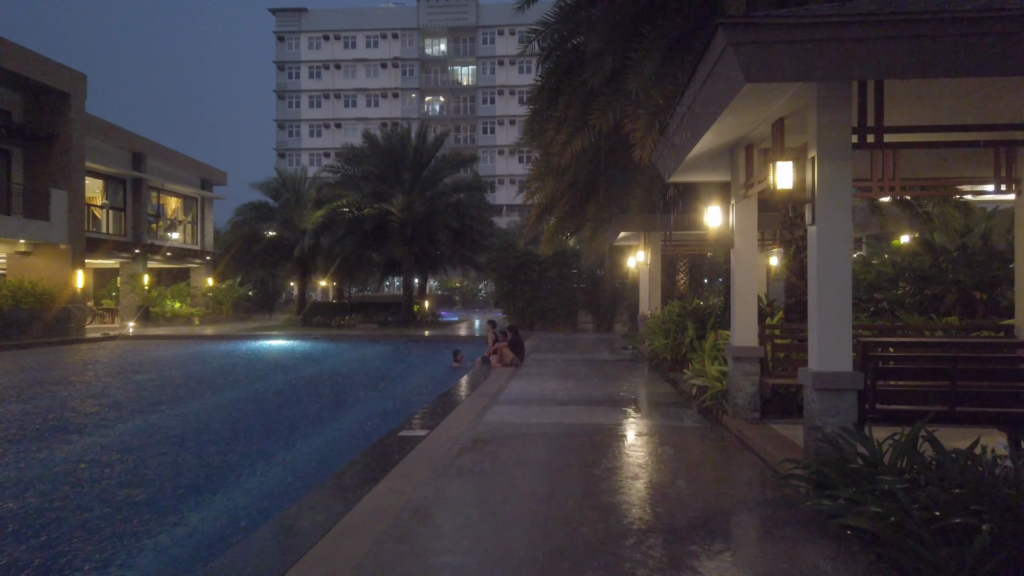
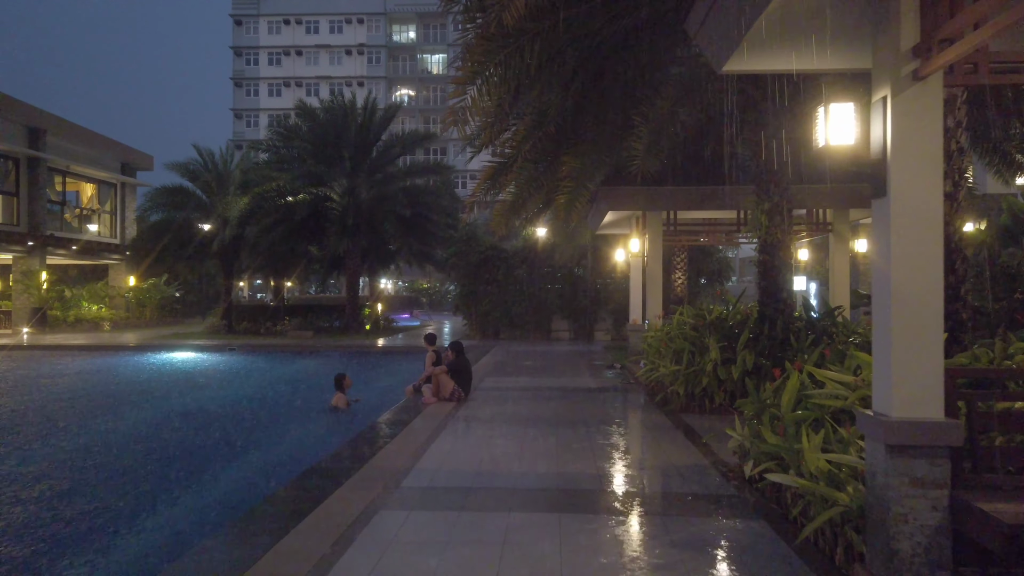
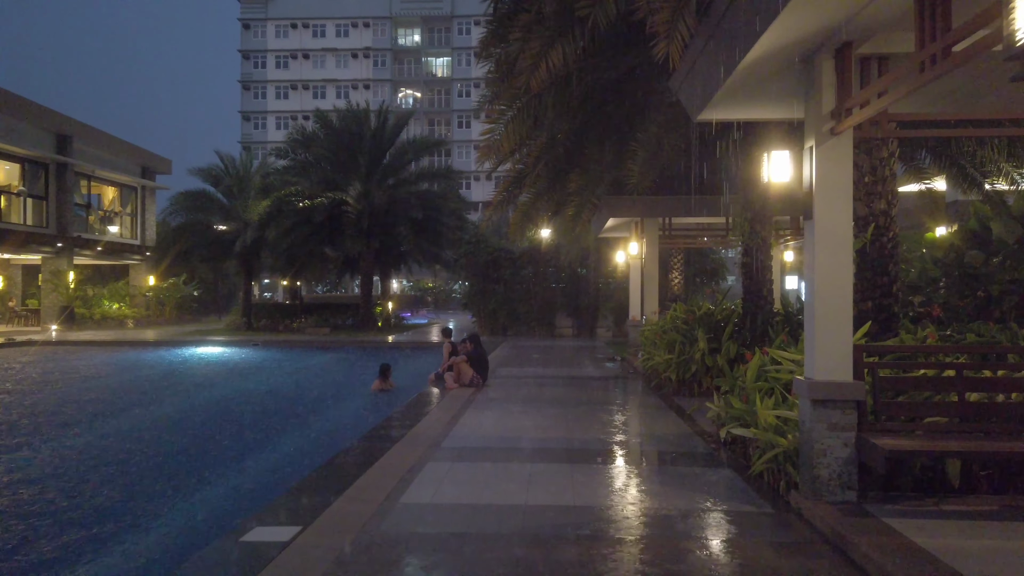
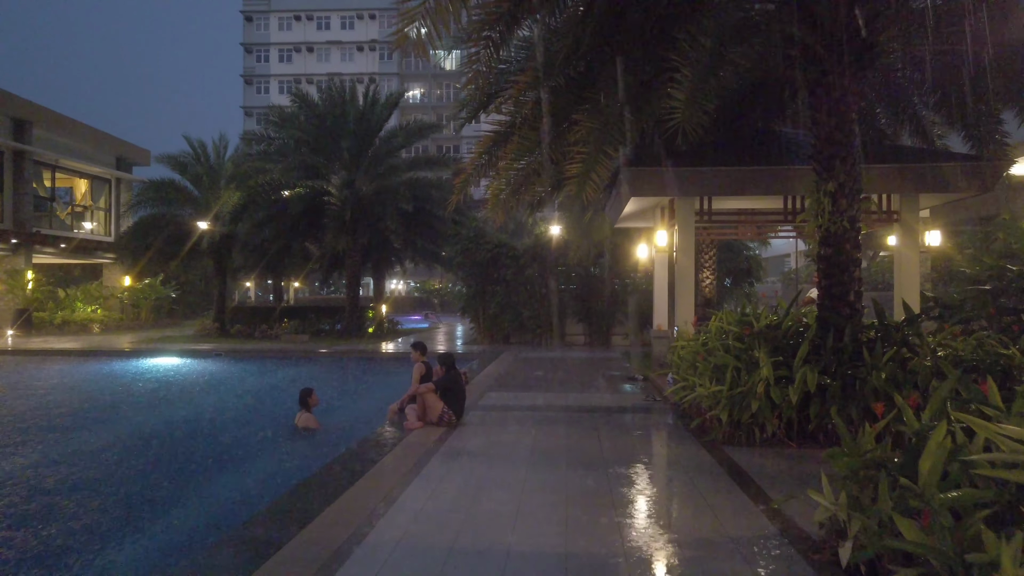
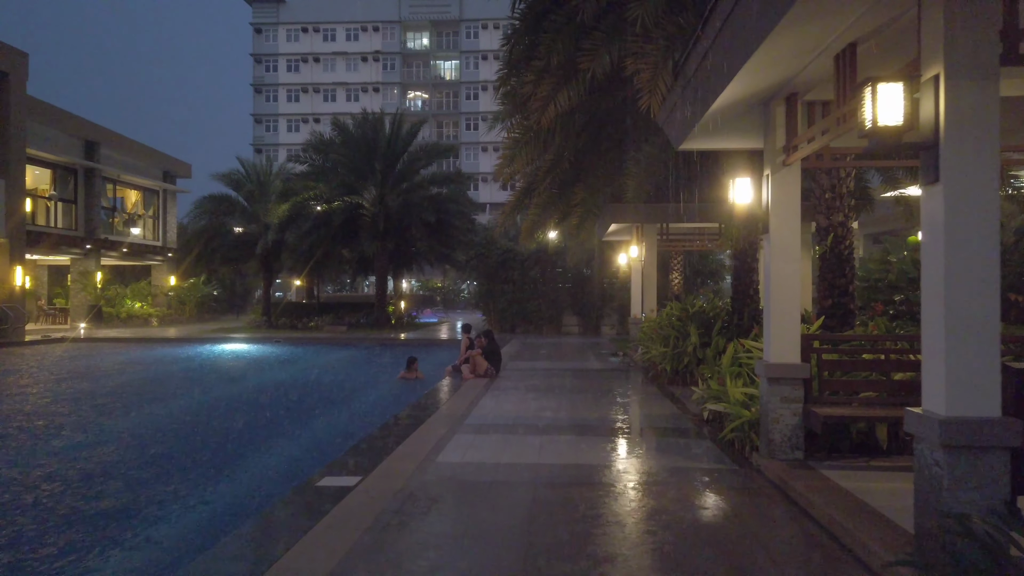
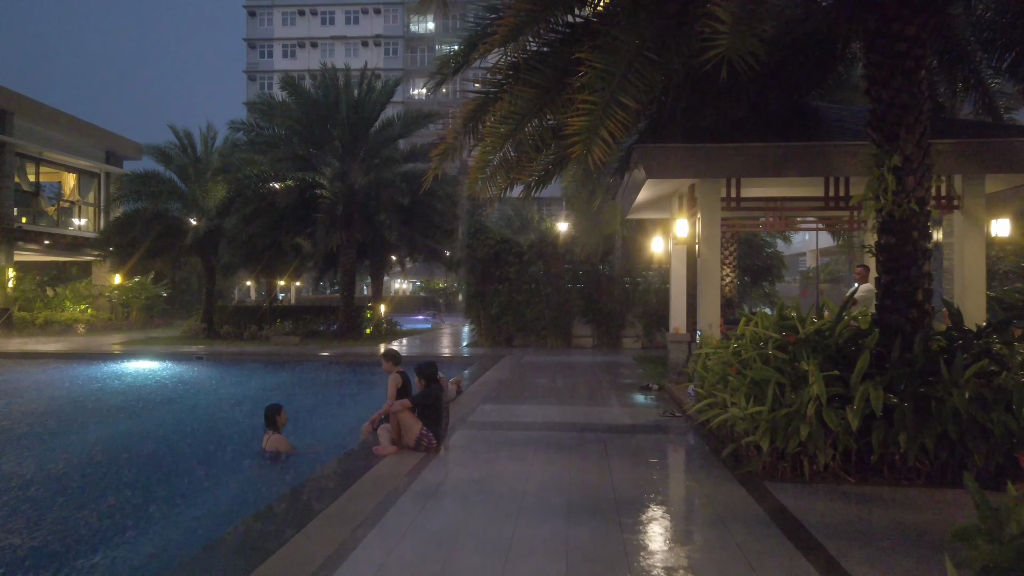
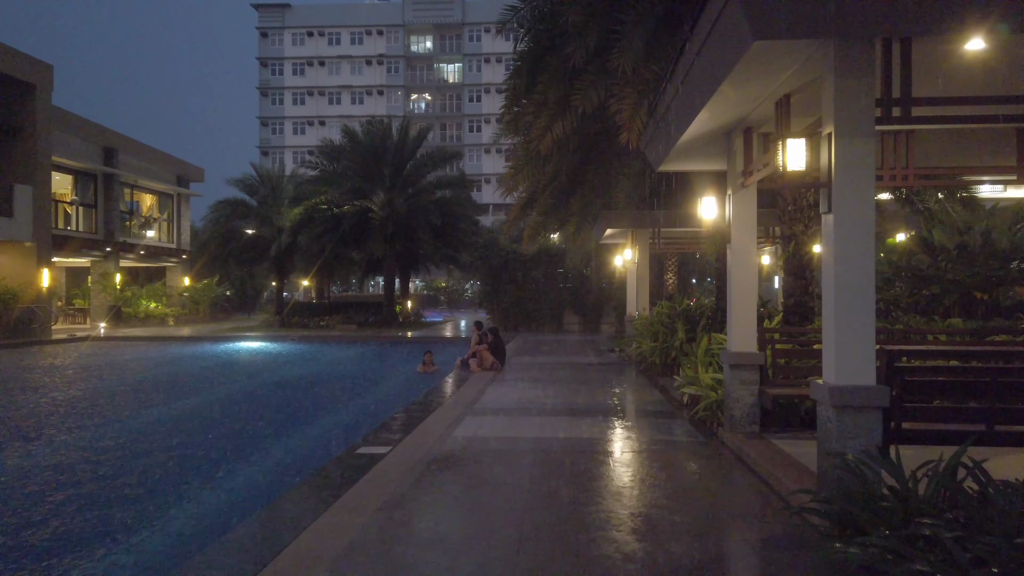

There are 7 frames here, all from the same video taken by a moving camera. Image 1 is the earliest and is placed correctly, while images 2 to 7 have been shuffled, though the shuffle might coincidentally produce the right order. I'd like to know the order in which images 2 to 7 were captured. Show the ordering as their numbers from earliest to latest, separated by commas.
7, 5, 3, 2, 4, 6
